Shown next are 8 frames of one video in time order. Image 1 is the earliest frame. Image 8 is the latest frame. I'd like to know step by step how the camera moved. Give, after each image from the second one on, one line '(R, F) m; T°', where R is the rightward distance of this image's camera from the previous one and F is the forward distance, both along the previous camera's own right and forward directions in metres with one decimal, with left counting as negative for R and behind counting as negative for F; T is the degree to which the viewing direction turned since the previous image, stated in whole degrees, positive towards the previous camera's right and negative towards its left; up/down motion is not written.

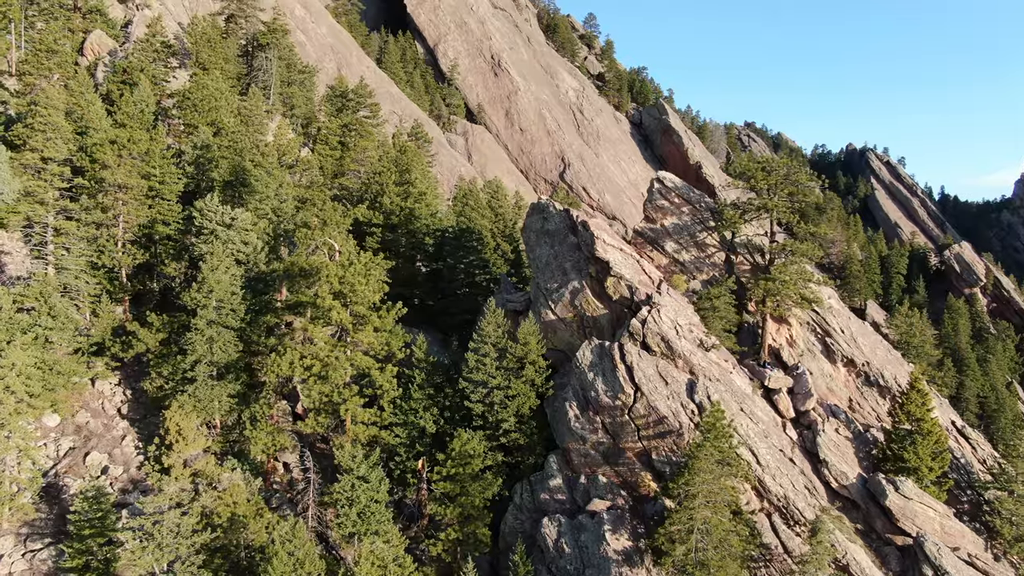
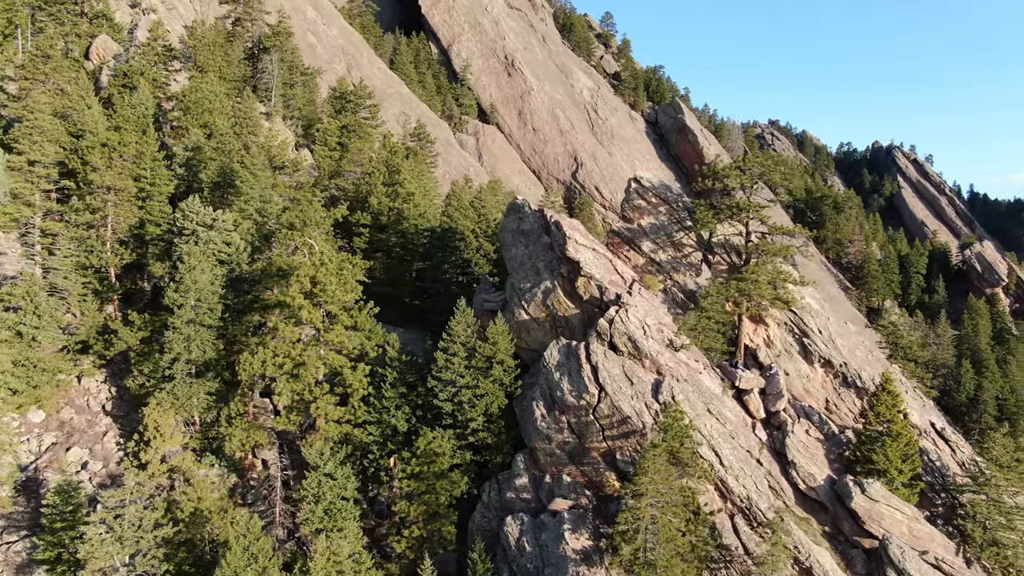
(+2.4, -0.2) m; -2°
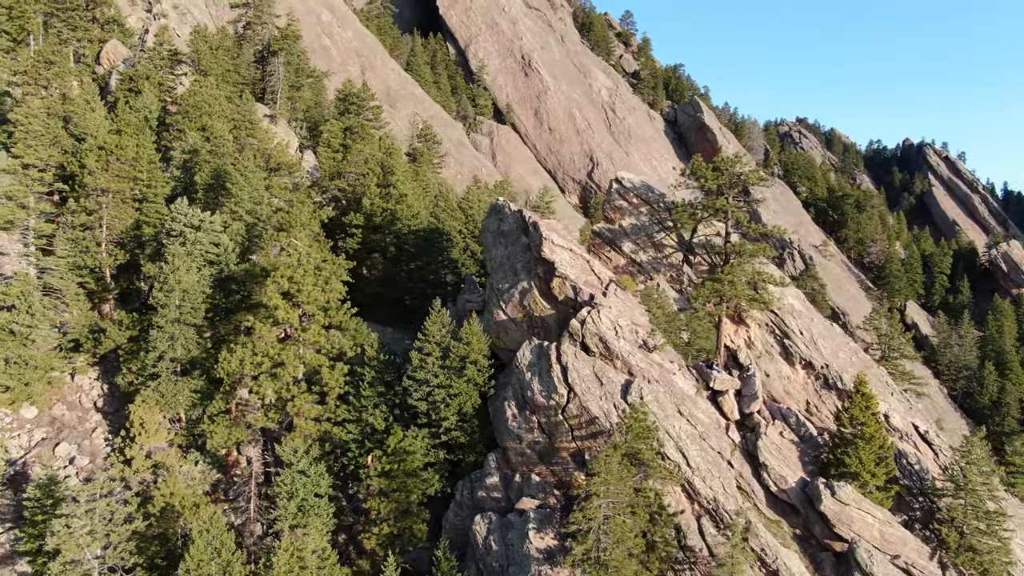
(+2.3, -0.2) m; -2°
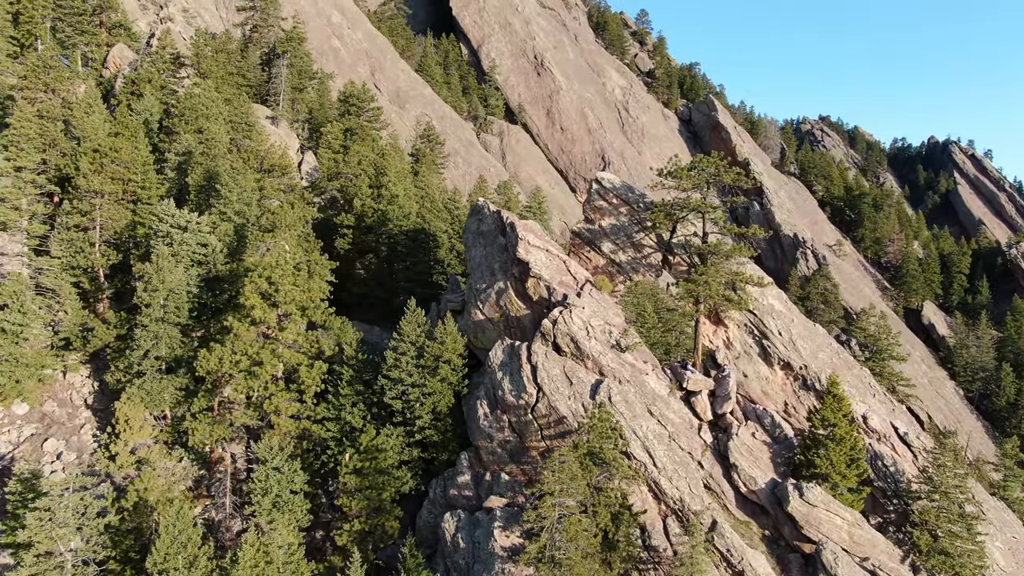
(+2.1, -0.2) m; -2°
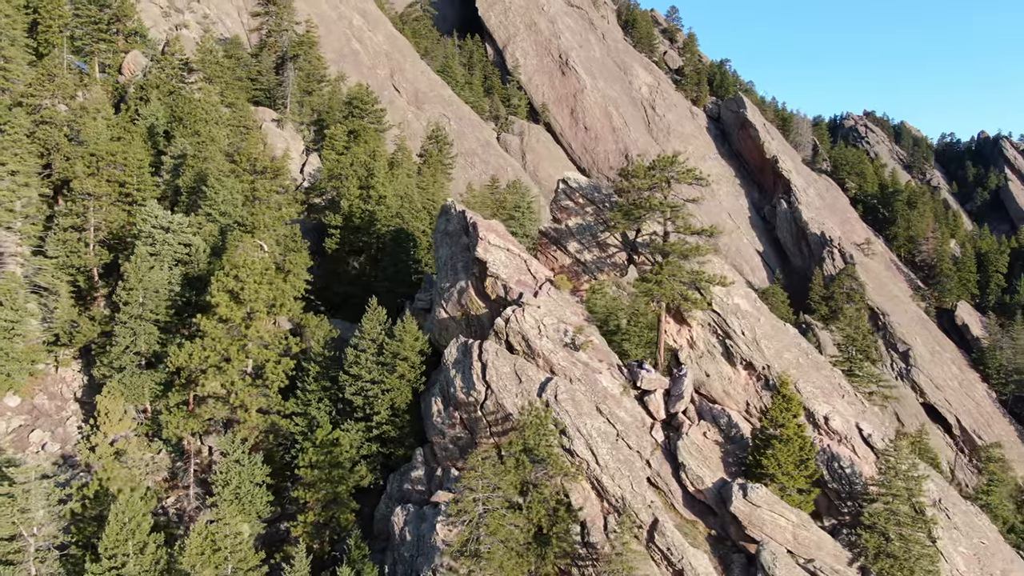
(+3.8, -0.4) m; -3°
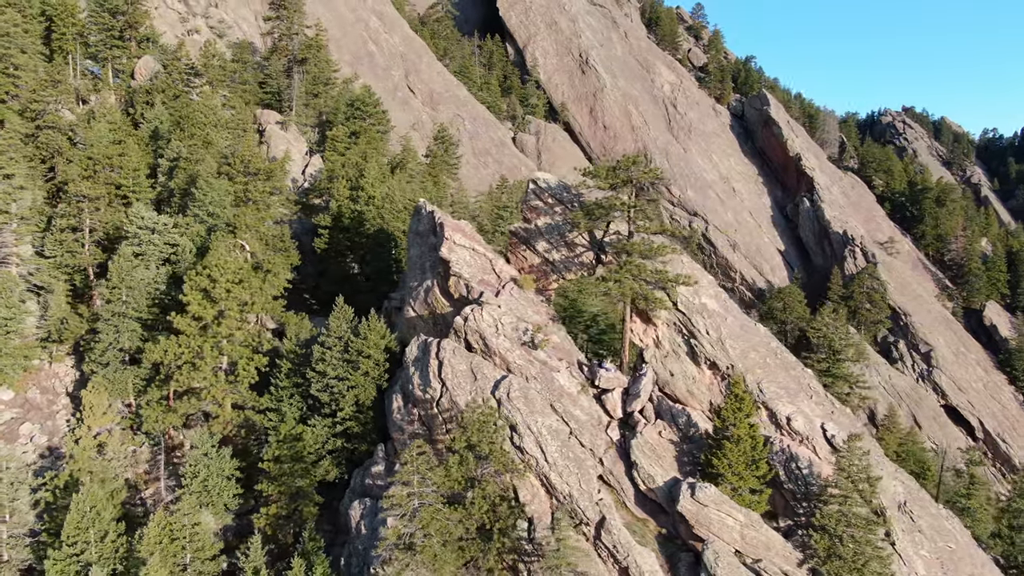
(+3.3, -0.3) m; -3°
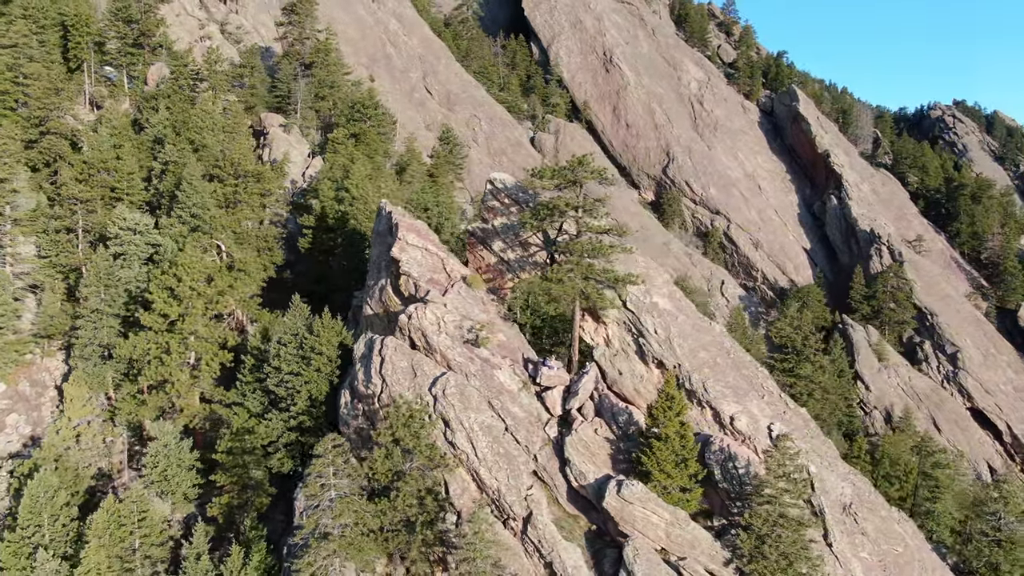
(+4.5, -0.5) m; -4°
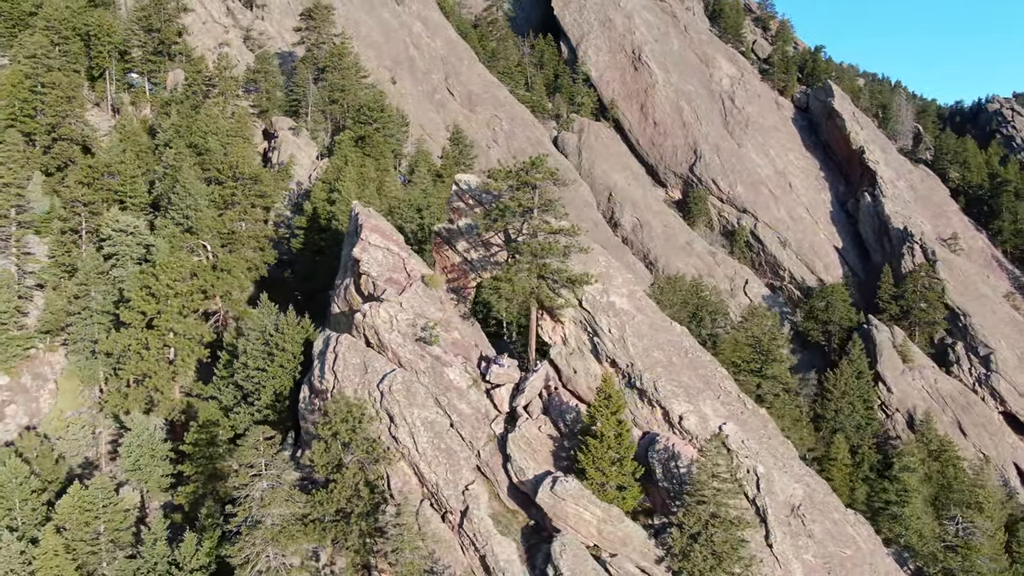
(+4.4, -0.5) m; -4°
